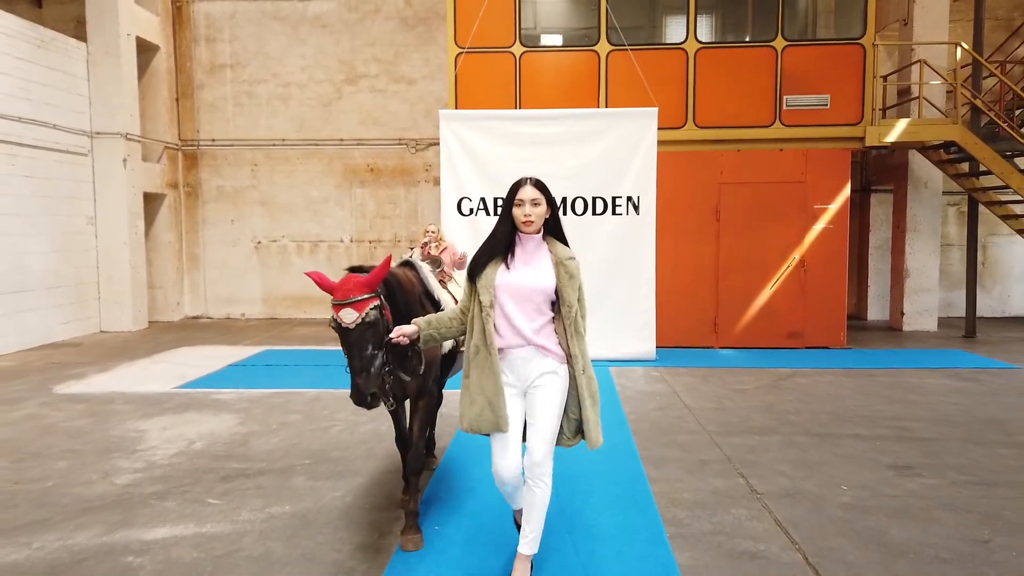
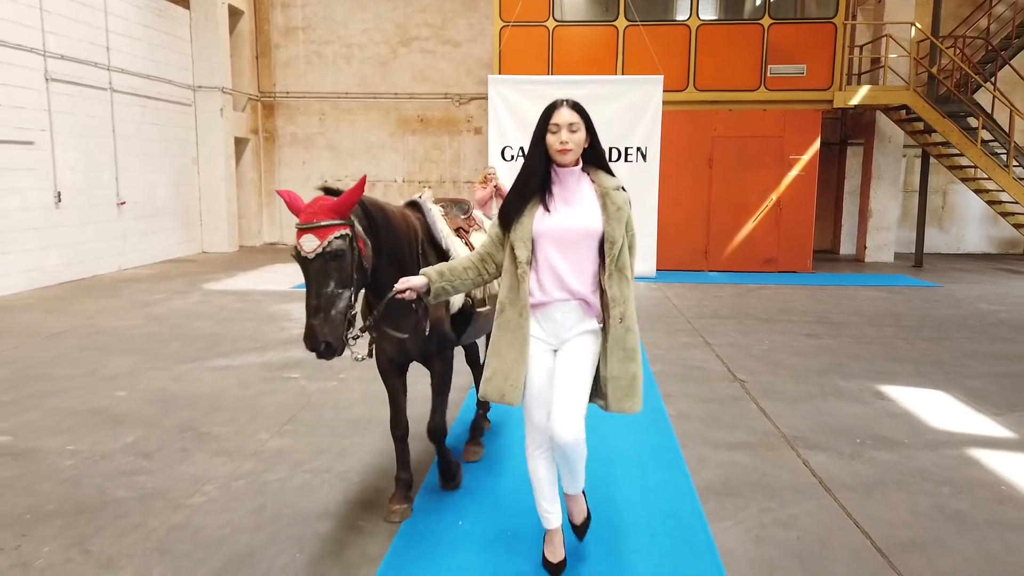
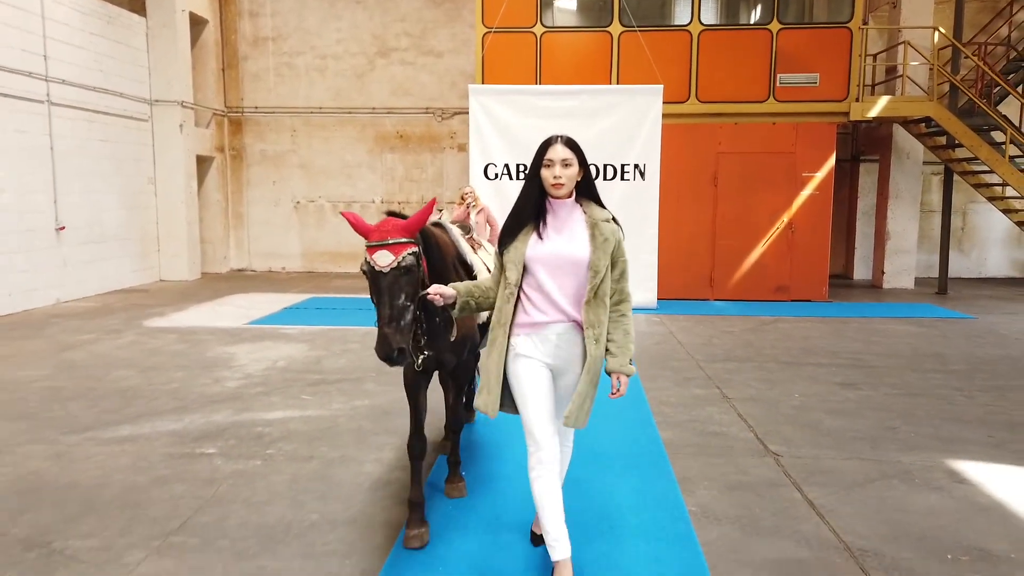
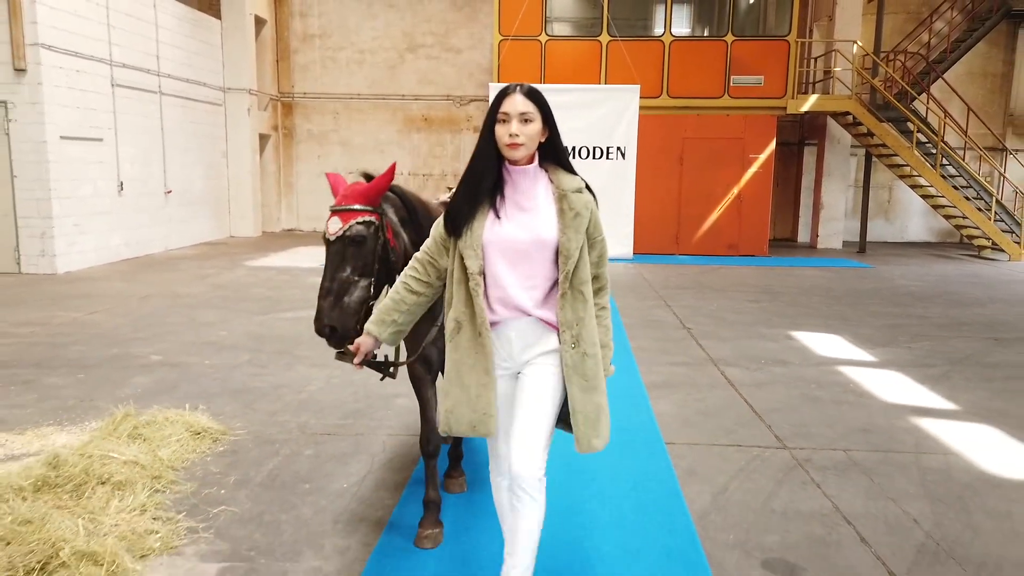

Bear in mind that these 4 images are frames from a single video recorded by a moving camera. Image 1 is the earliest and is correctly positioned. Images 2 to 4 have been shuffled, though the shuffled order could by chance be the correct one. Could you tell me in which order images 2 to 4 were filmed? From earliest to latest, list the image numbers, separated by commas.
3, 2, 4
